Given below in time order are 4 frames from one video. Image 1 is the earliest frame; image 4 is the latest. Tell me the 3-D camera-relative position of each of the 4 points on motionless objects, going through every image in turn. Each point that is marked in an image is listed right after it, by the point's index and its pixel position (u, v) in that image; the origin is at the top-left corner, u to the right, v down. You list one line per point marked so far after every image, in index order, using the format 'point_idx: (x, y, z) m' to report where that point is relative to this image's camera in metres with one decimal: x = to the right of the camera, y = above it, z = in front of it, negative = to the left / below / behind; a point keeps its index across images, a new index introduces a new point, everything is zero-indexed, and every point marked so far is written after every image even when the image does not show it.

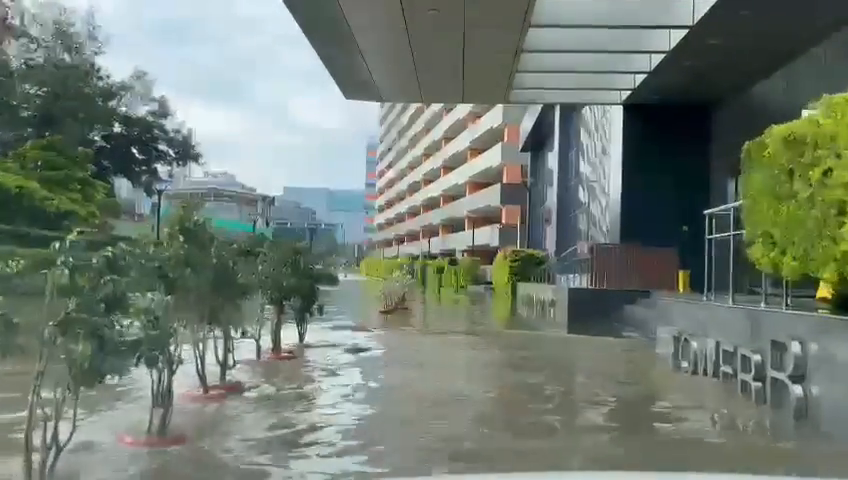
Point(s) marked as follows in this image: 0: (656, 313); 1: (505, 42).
0: (+5.1, -1.5, +15.3) m
1: (+1.6, +4.0, +14.4) m
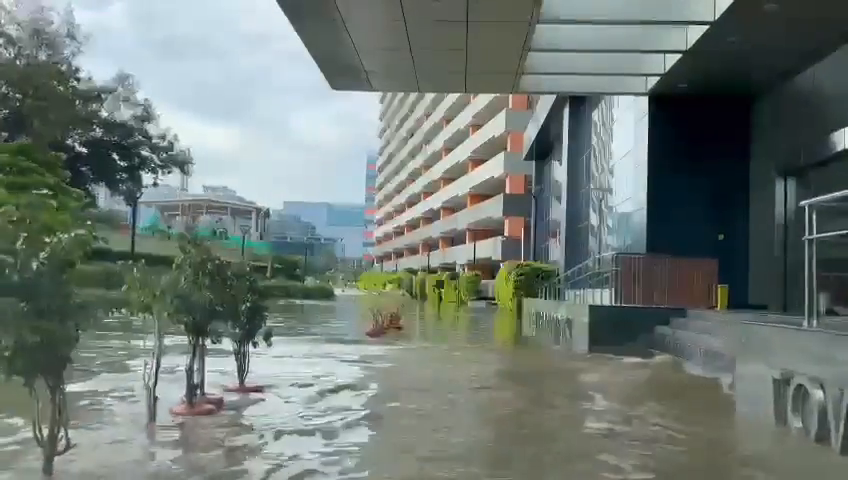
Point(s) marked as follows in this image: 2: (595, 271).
0: (+5.0, -1.7, +13.5) m
1: (+1.6, +3.8, +12.7) m
2: (+4.4, -0.8, +18.2) m
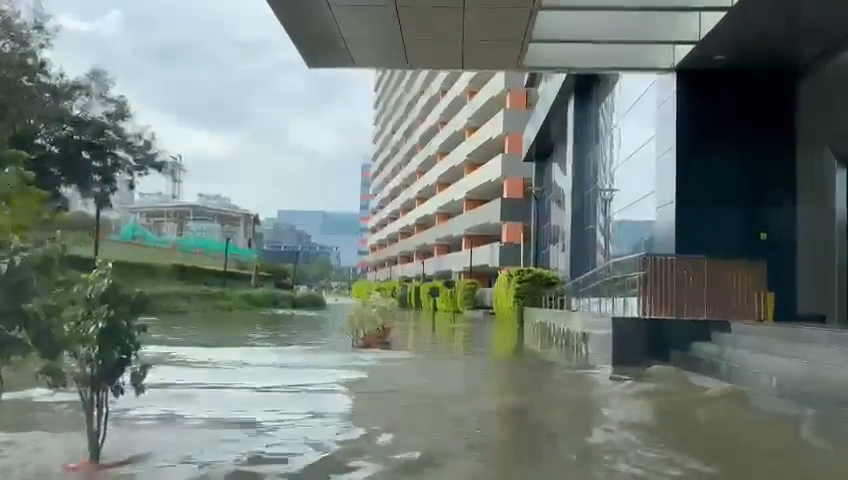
0: (+4.9, -1.8, +11.8) m
1: (+1.4, +3.8, +11.0) m
2: (+4.2, -0.9, +16.4) m
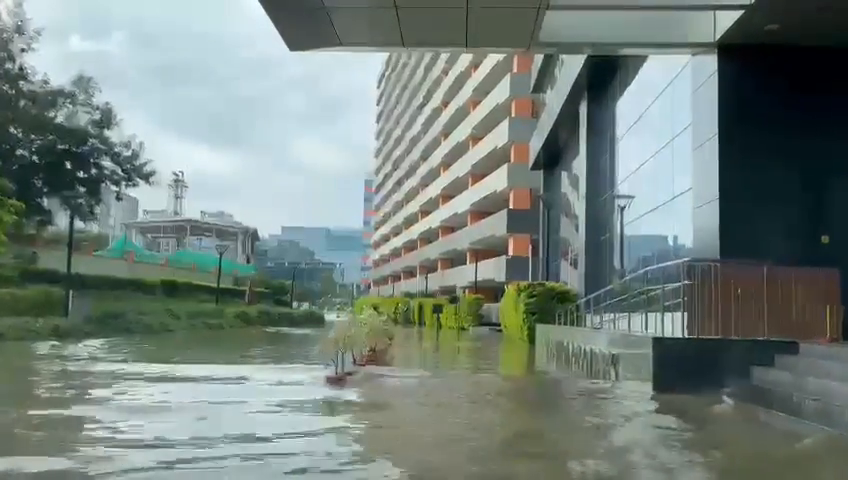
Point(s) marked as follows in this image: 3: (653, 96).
0: (+4.9, -1.8, +10.2) m
1: (+1.4, +3.7, +9.6) m
2: (+4.2, -1.1, +14.9) m
3: (+5.5, +3.4, +18.1) m
